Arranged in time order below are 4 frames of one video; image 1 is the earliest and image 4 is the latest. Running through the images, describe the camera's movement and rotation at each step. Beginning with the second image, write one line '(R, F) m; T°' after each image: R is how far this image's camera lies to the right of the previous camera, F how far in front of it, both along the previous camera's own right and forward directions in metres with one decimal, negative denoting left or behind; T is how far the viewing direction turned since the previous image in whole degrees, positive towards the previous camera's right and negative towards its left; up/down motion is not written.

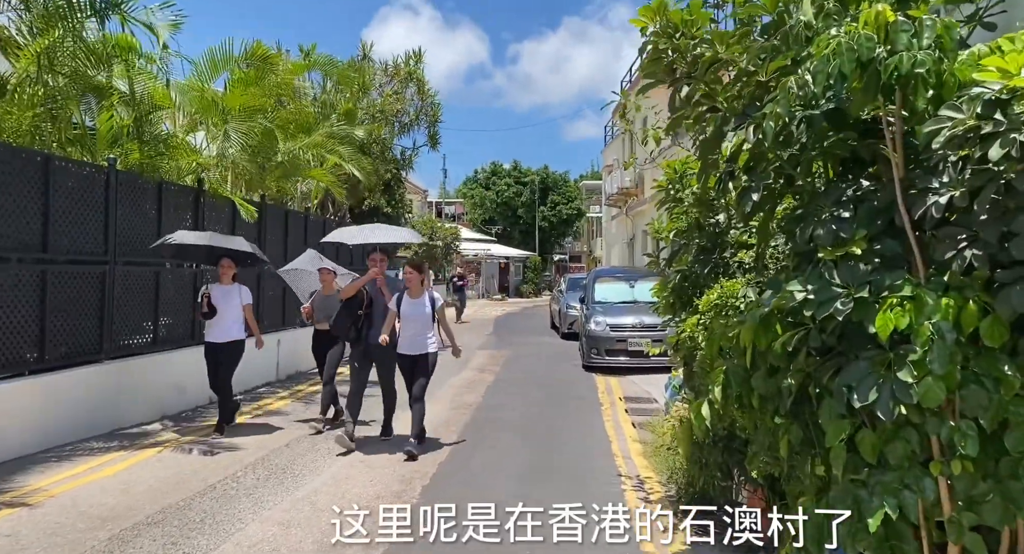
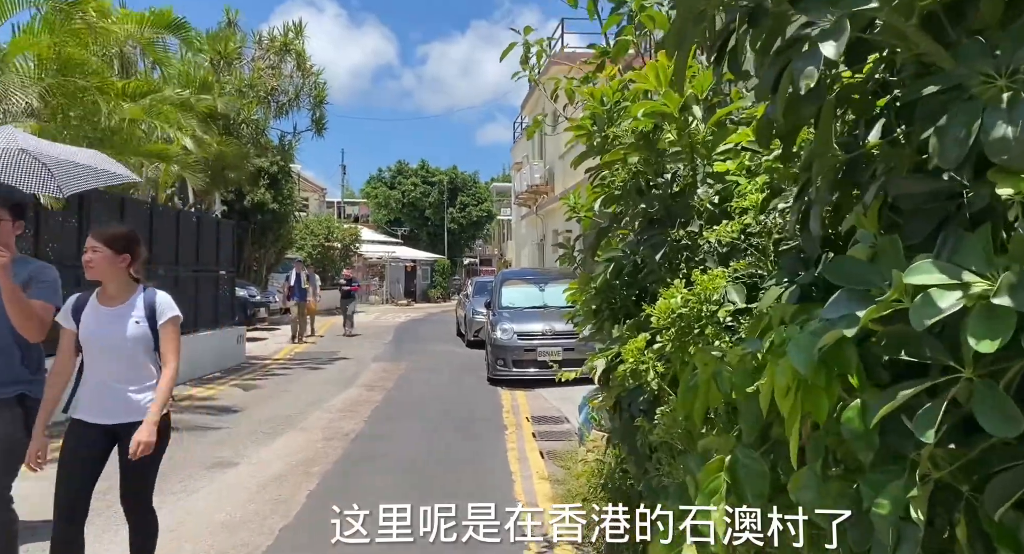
(+0.2, +1.4) m; +6°
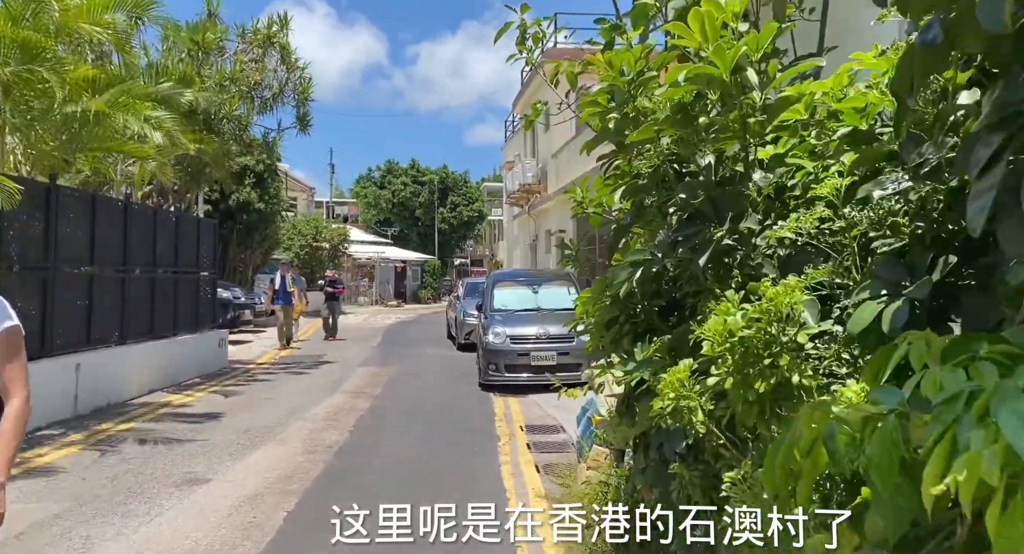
(0.0, +0.4) m; +1°
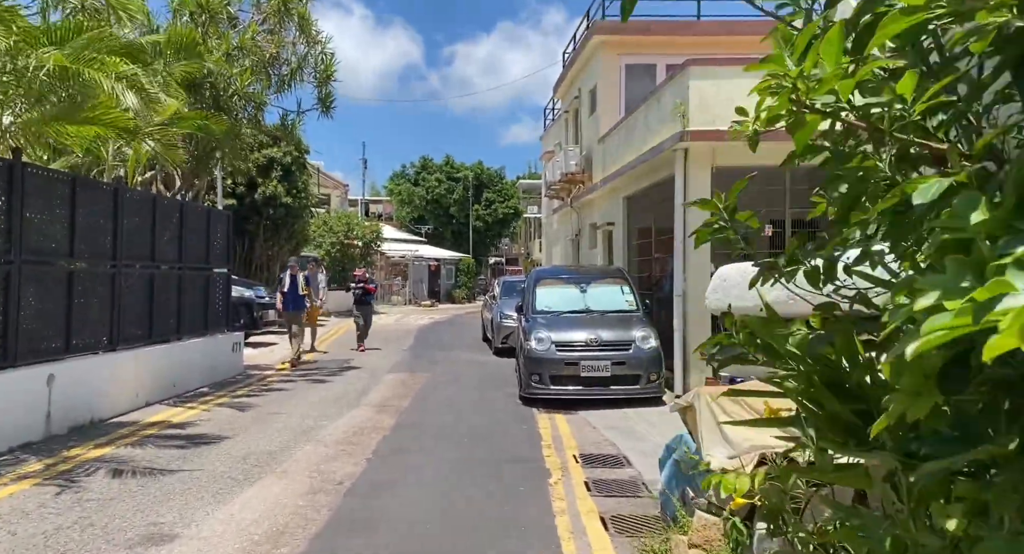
(-0.2, +1.5) m; -2°
